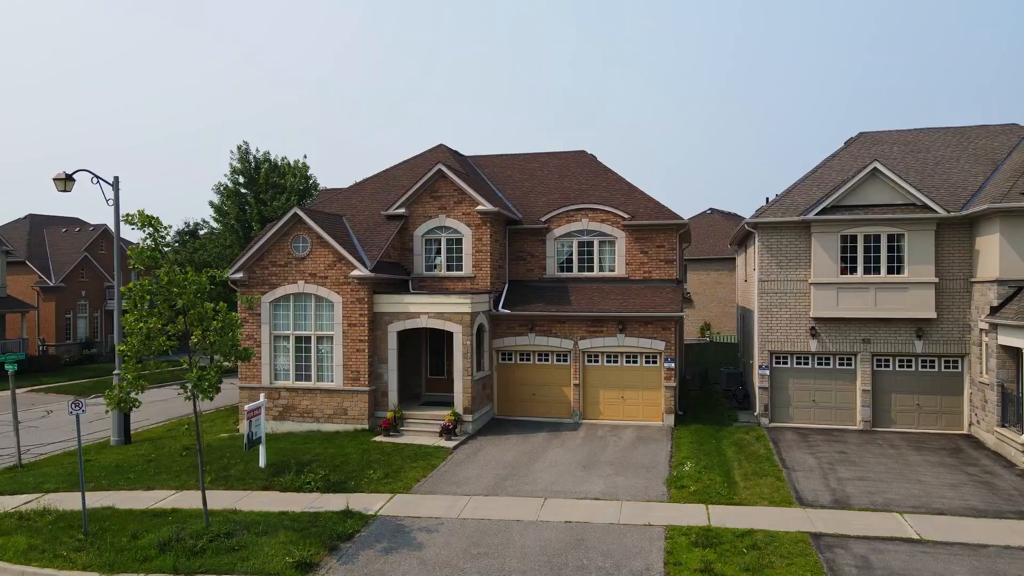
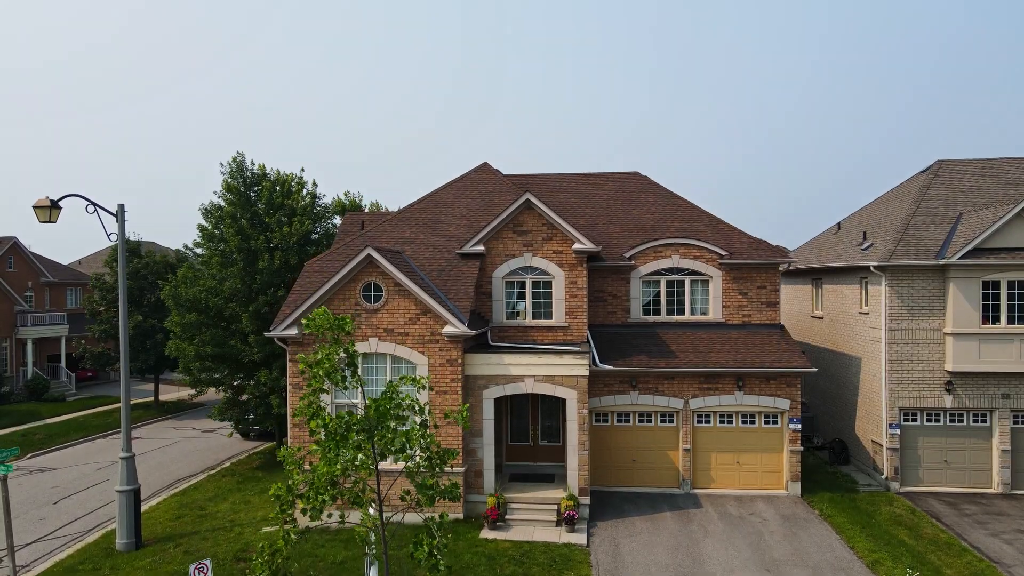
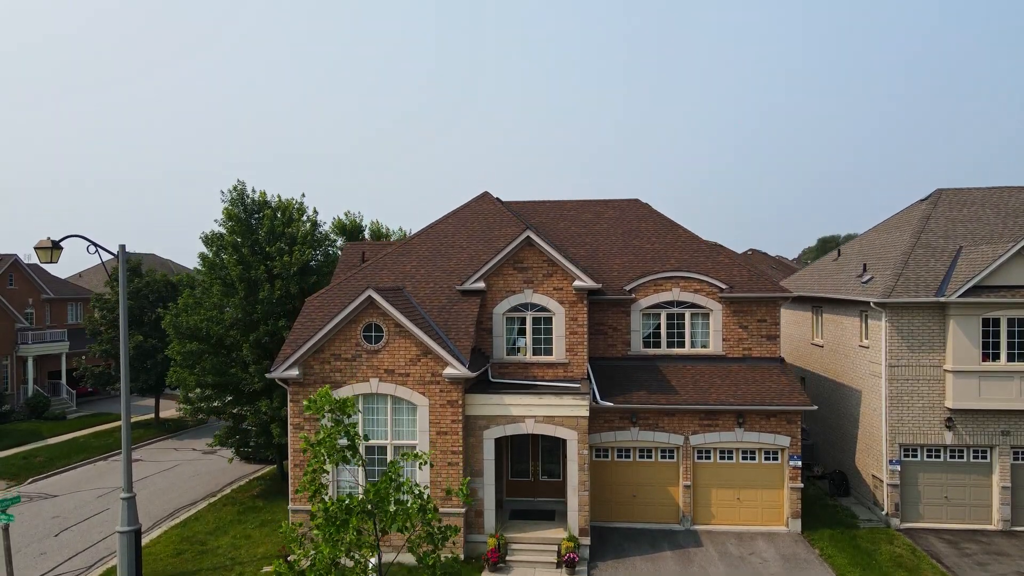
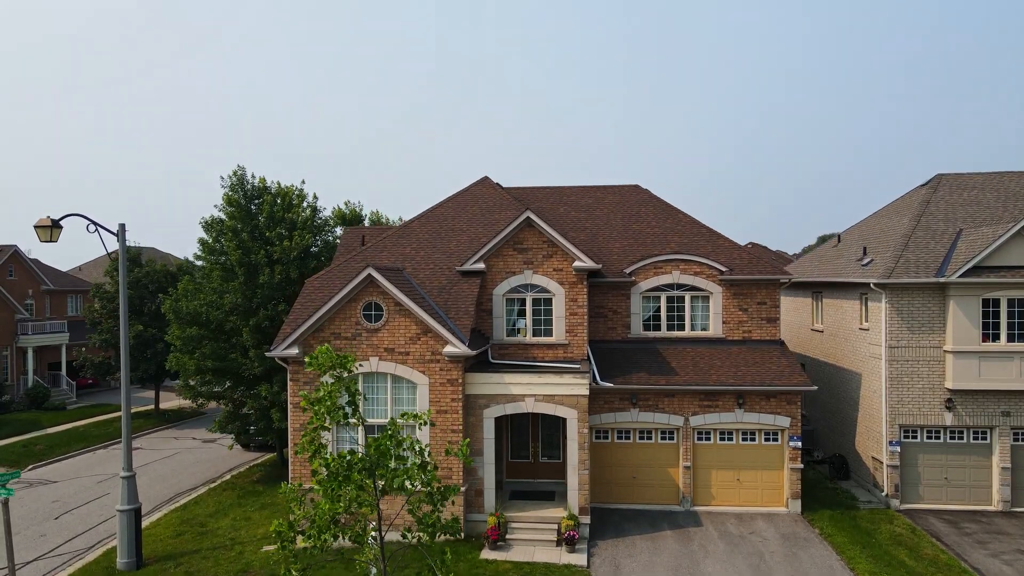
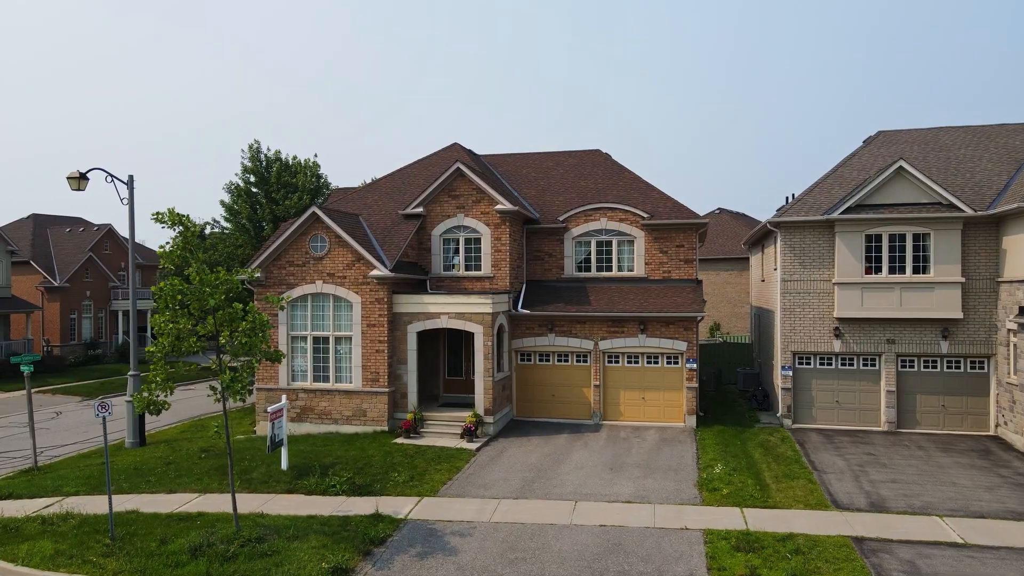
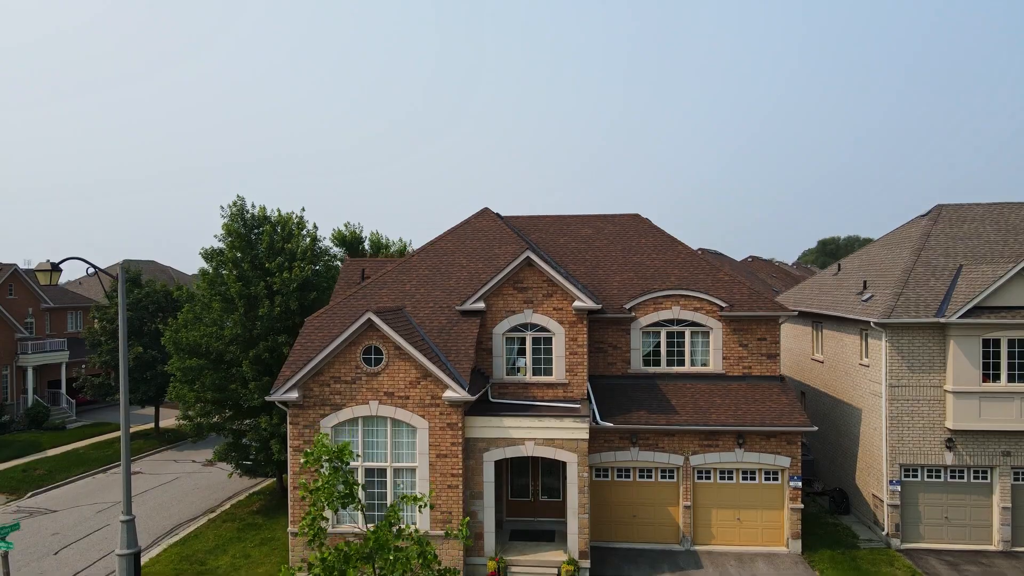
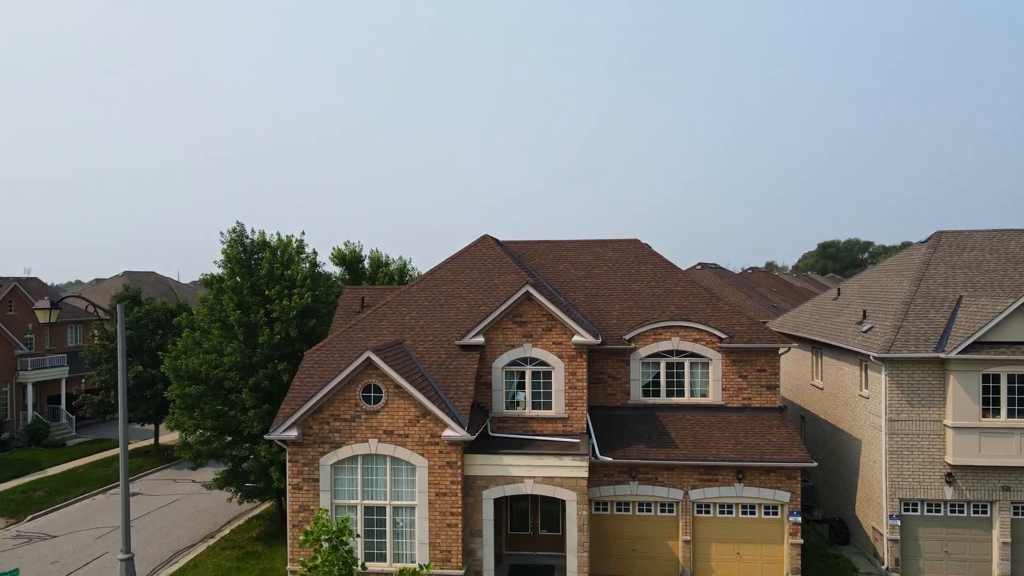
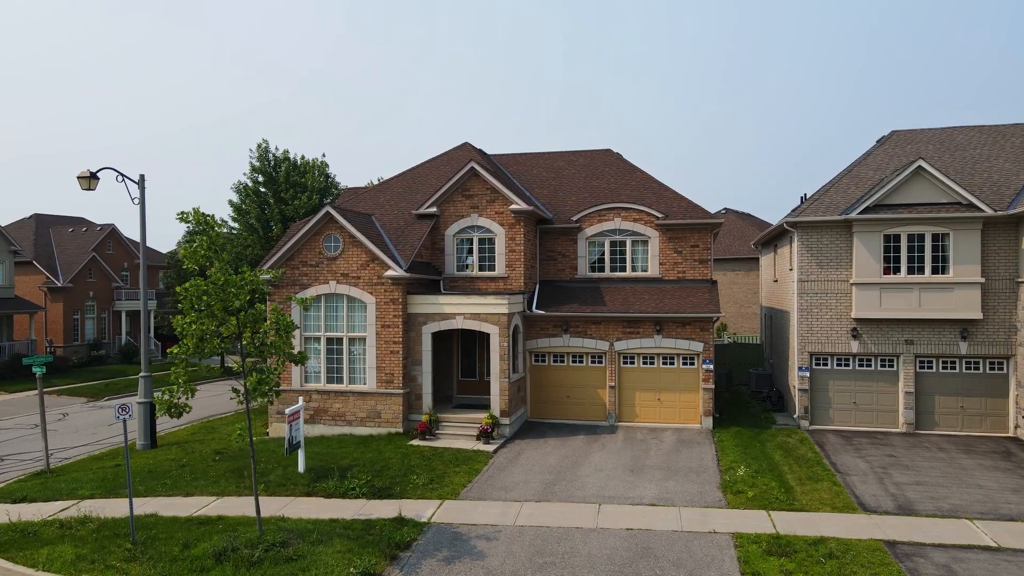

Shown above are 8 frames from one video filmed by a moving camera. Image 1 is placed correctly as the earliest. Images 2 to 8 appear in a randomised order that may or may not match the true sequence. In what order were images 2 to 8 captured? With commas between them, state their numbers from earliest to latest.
5, 8, 2, 4, 3, 6, 7
